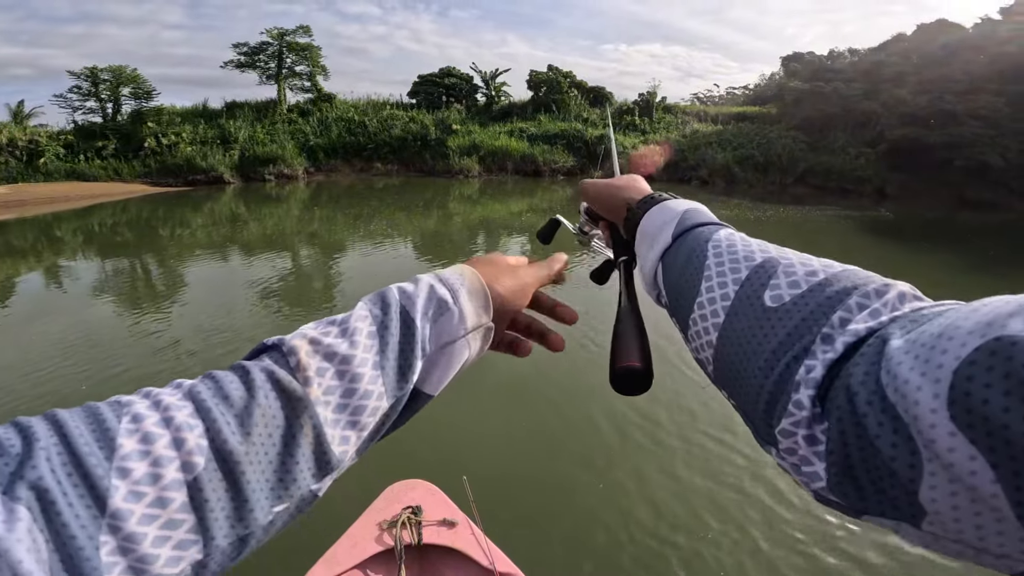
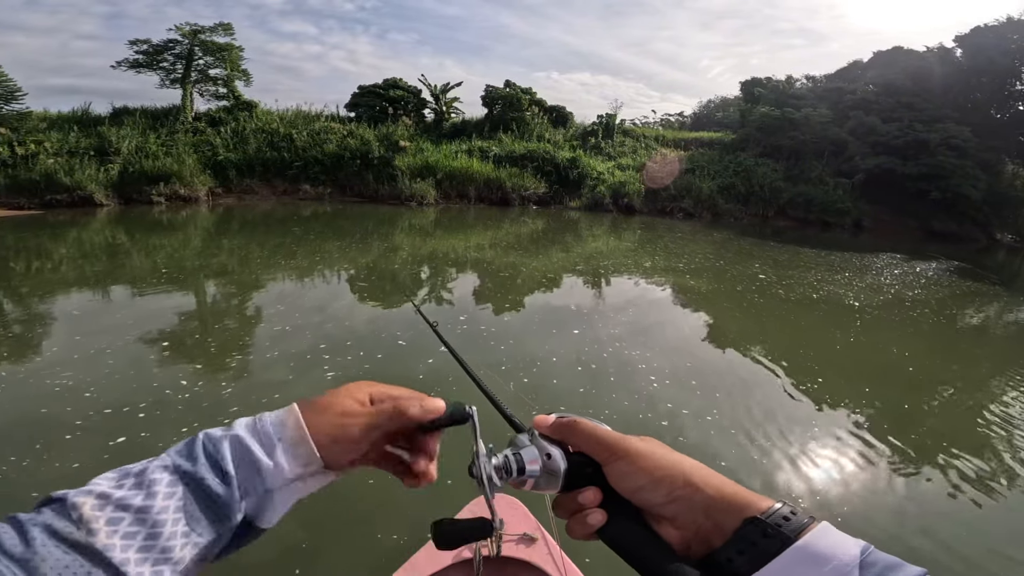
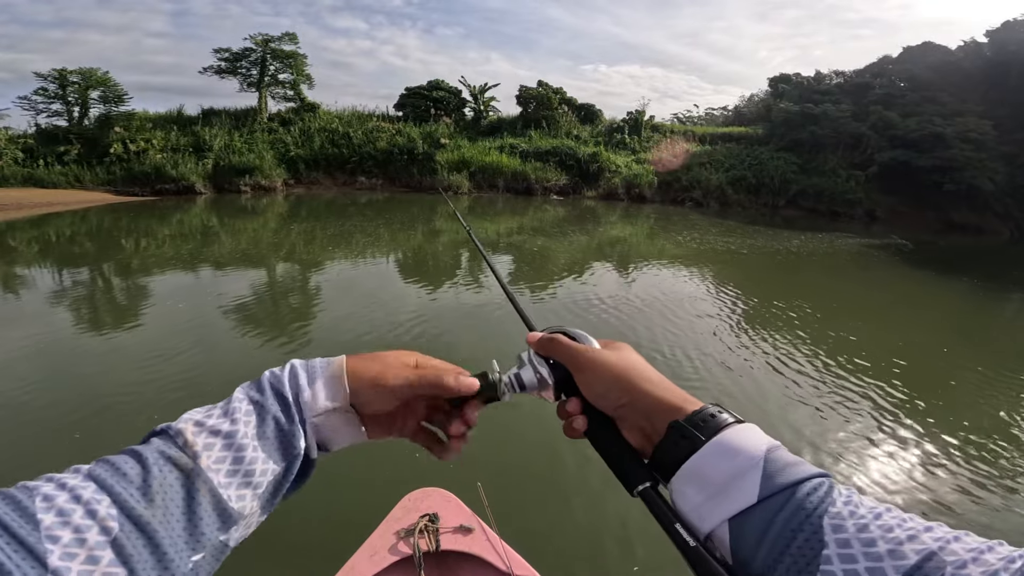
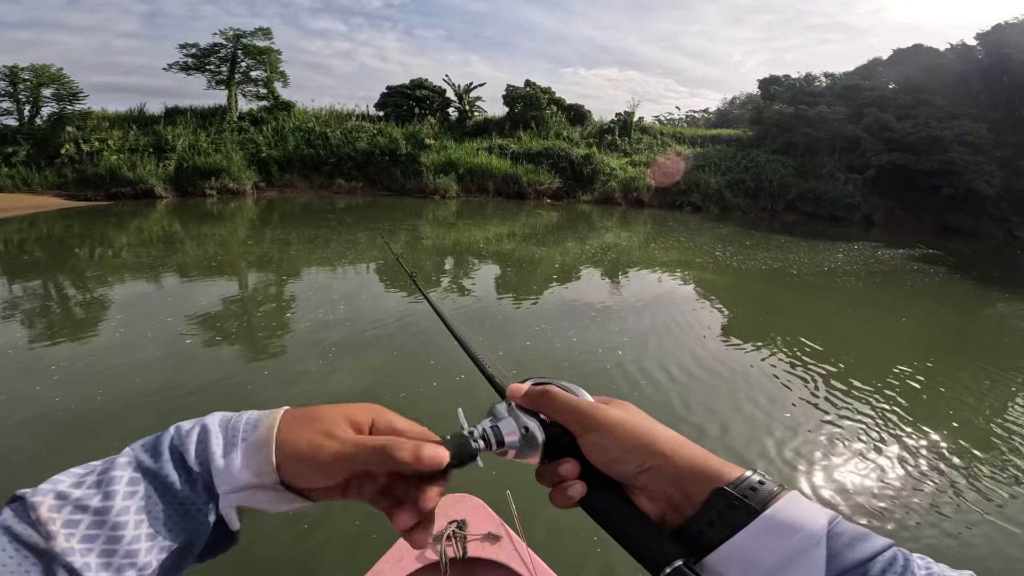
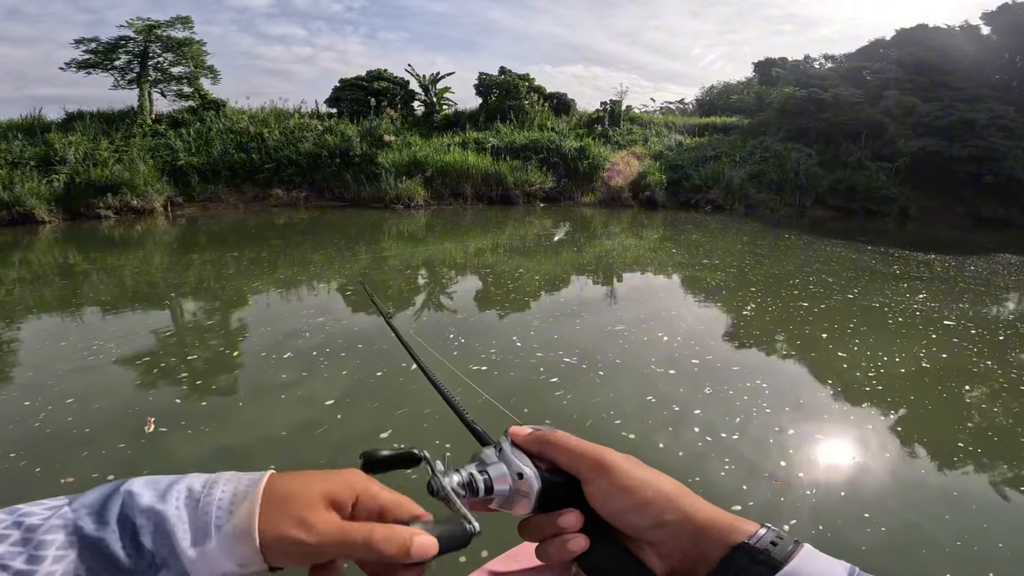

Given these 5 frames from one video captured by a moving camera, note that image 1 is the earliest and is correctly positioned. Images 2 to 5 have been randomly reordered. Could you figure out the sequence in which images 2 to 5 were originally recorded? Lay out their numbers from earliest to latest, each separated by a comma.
3, 4, 2, 5
